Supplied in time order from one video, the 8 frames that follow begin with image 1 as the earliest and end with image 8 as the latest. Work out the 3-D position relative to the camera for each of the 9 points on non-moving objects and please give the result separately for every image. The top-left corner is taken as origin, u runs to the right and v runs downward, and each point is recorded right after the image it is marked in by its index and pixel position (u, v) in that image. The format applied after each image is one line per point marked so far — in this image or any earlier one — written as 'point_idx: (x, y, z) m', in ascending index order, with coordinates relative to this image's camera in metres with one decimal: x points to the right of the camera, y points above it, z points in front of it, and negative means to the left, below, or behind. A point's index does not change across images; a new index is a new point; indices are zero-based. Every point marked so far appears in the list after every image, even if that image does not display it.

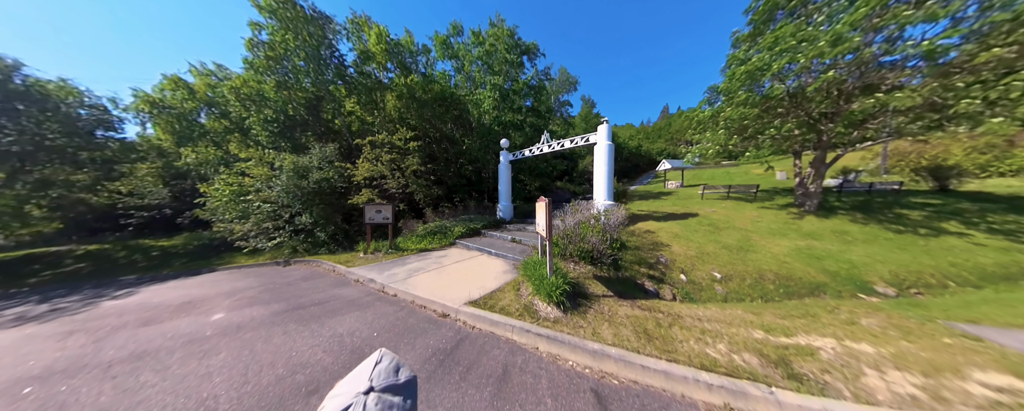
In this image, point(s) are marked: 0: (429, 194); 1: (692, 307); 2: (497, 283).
0: (-3.5, +0.5, +8.7) m
1: (+2.8, -1.5, +3.1) m
2: (-0.3, -1.3, +3.4) m
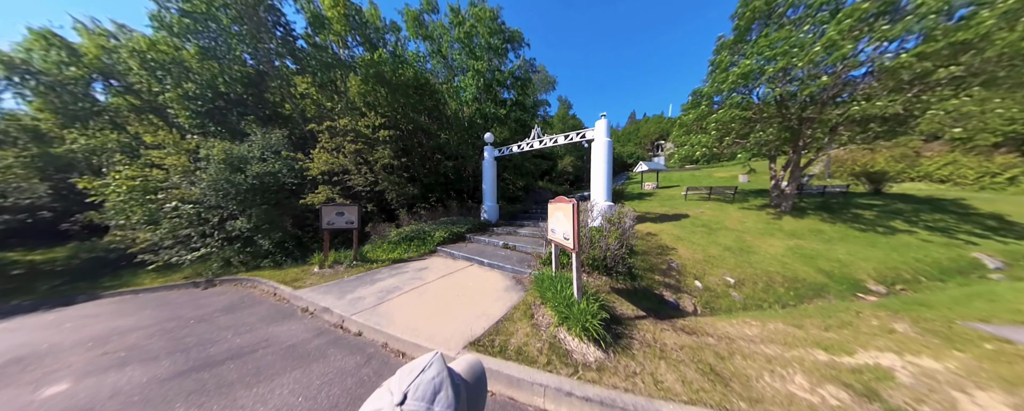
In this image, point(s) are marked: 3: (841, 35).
0: (-4.0, +0.5, +7.5) m
1: (+3.0, -1.5, +2.7) m
2: (-0.2, -1.3, +2.6) m
3: (+8.2, +4.0, +4.9) m
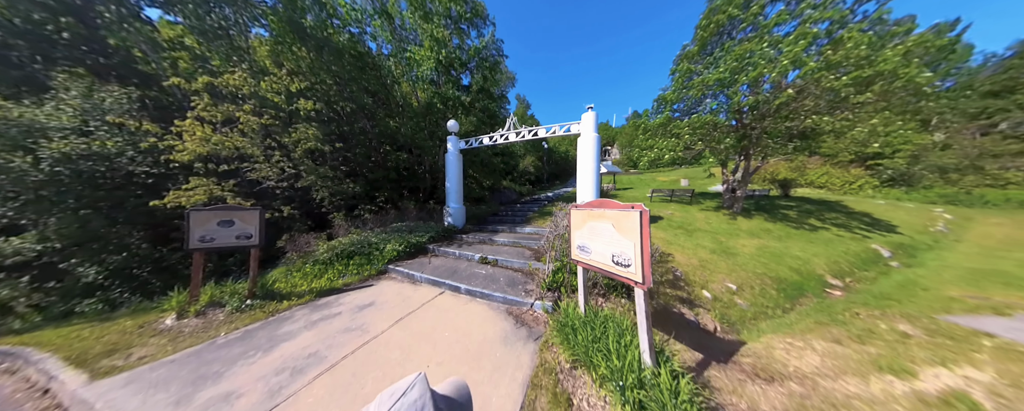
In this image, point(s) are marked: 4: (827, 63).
0: (-4.8, +0.4, +5.7) m
1: (+3.0, -1.6, +2.3) m
2: (0.0, -1.3, +1.6) m
3: (+7.7, +4.0, +5.5) m
4: (+8.5, +3.7, +5.4) m
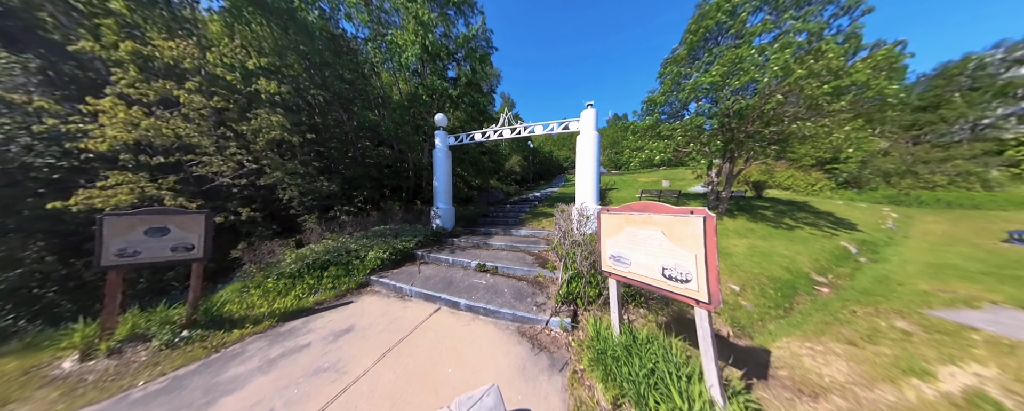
0: (-4.9, +0.4, +5.0) m
1: (+3.2, -1.6, +2.2) m
2: (+0.2, -1.4, +1.3) m
3: (+7.6, +4.0, +5.7) m
4: (+8.4, +3.7, +5.7) m
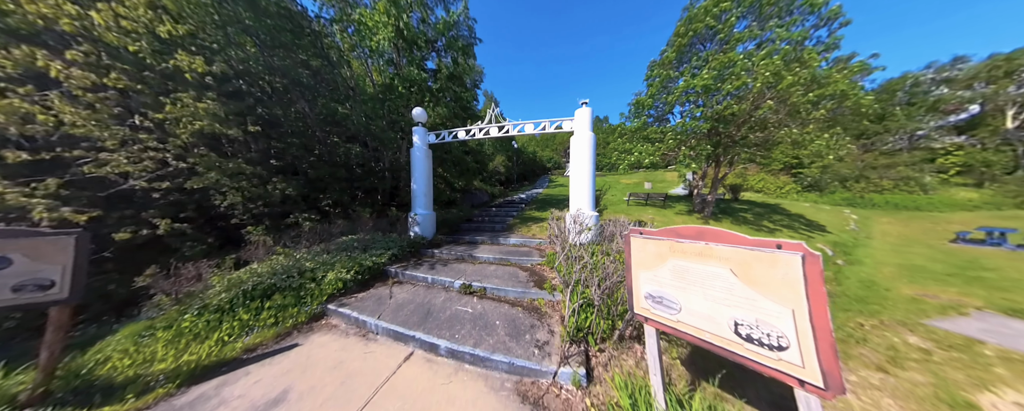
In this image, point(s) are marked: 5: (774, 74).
0: (-5.1, +0.2, +4.1) m
1: (+3.1, -1.7, +1.9) m
2: (+0.2, -1.5, +0.8) m
3: (+7.3, +3.8, +5.8) m
4: (+8.0, +3.6, +5.9) m
5: (+7.4, +3.7, +5.8) m
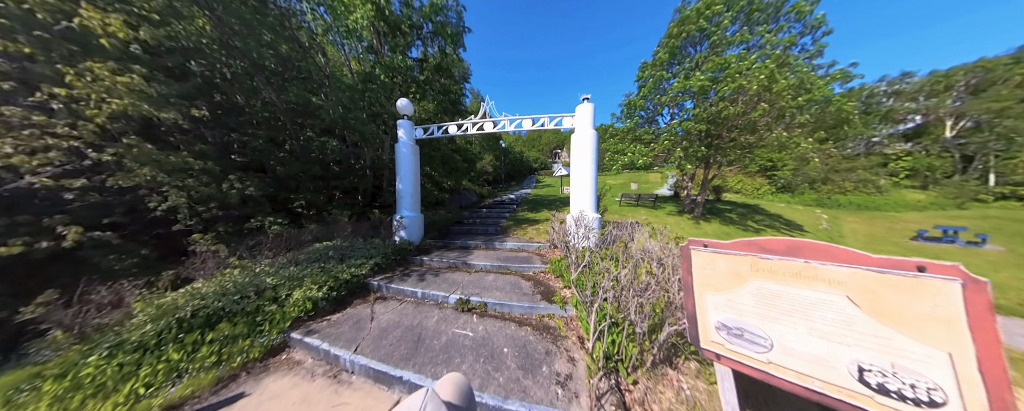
0: (-5.1, +0.1, +3.4) m
1: (+3.2, -1.8, +1.8) m
2: (+0.4, -1.5, +0.4) m
3: (+7.1, +3.8, +5.9) m
4: (+7.9, +3.6, +6.0) m
5: (+7.2, +3.7, +5.9) m
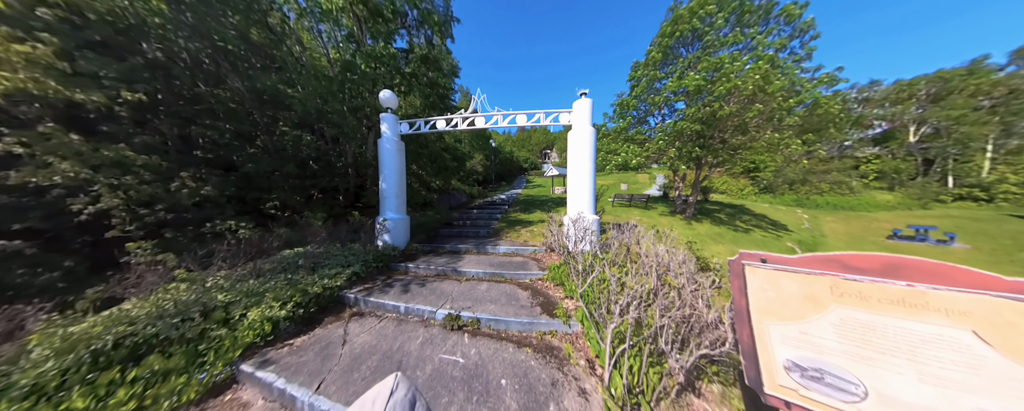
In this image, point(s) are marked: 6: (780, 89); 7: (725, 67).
0: (-5.2, +0.1, +2.9) m
1: (+3.2, -1.8, +1.6) m
2: (+0.5, -1.6, +0.2) m
3: (+6.9, +3.8, +5.9) m
4: (+7.7, +3.6, +6.1) m
5: (+7.0, +3.7, +6.0) m
6: (+7.9, +3.5, +6.2) m
7: (+6.3, +4.2, +6.2) m
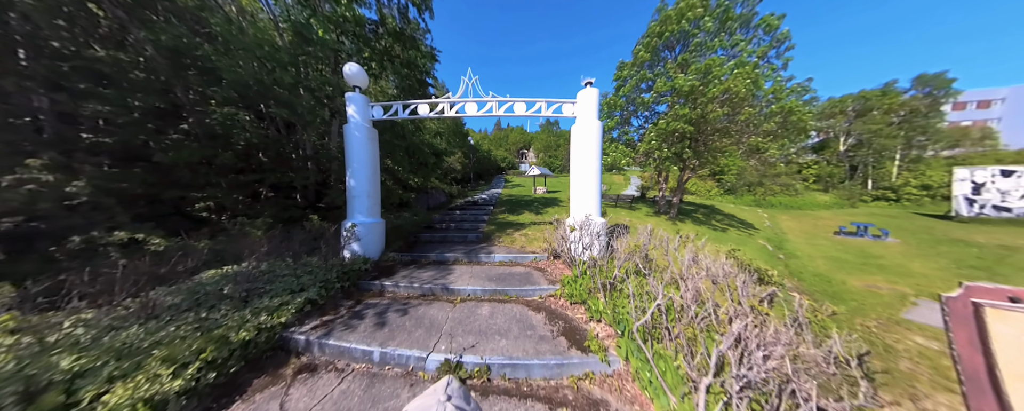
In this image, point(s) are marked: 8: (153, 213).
0: (-5.0, +0.1, +1.8) m
1: (+3.4, -1.8, +1.4) m
2: (+0.9, -1.6, -0.3) m
3: (+6.7, +3.8, +6.1) m
4: (+7.4, +3.5, +6.3) m
5: (+6.8, +3.6, +6.1) m
6: (+7.6, +3.5, +6.5) m
7: (+6.0, +4.2, +6.3) m
8: (-5.2, -0.1, +2.8) m
